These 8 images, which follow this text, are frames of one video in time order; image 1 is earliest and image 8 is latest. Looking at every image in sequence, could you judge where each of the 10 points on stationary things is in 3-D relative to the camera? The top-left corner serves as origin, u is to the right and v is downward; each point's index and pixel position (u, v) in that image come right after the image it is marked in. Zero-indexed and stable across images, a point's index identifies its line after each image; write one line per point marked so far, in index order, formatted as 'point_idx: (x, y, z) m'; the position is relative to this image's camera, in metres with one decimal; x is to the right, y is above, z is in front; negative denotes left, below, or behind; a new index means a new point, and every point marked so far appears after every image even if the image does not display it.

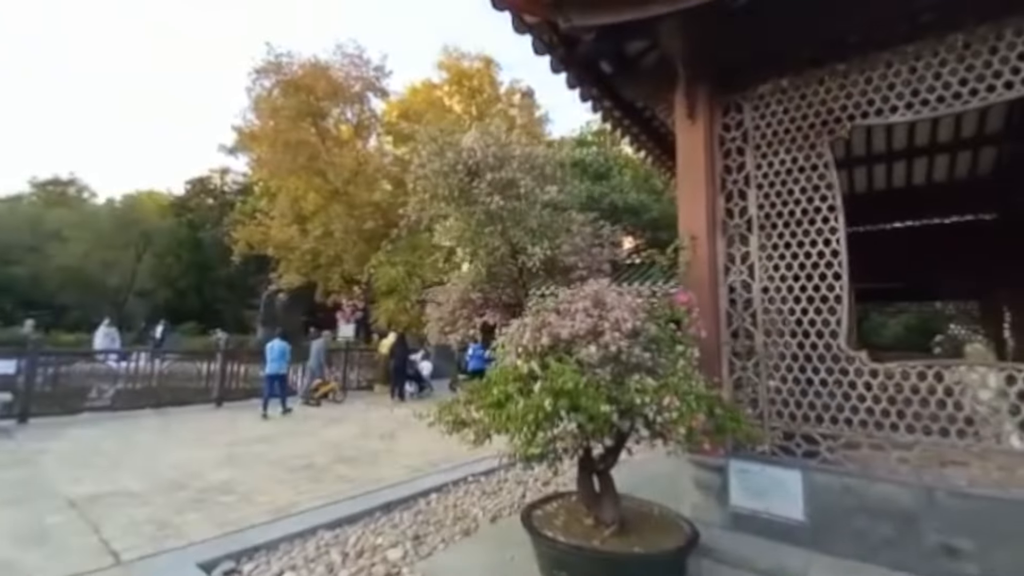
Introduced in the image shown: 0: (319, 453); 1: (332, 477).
0: (-2.8, -2.4, +6.7) m
1: (-2.2, -2.3, +5.7) m
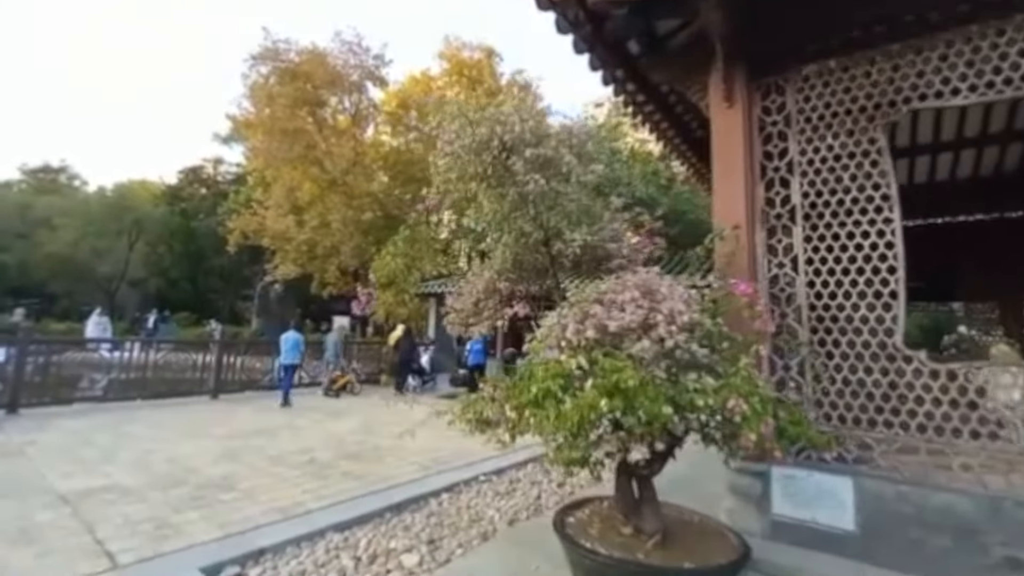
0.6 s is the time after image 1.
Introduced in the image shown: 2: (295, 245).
0: (-2.6, -2.2, +6.4) m
1: (-2.0, -2.2, +5.4) m
2: (-8.7, +1.7, +18.8) m
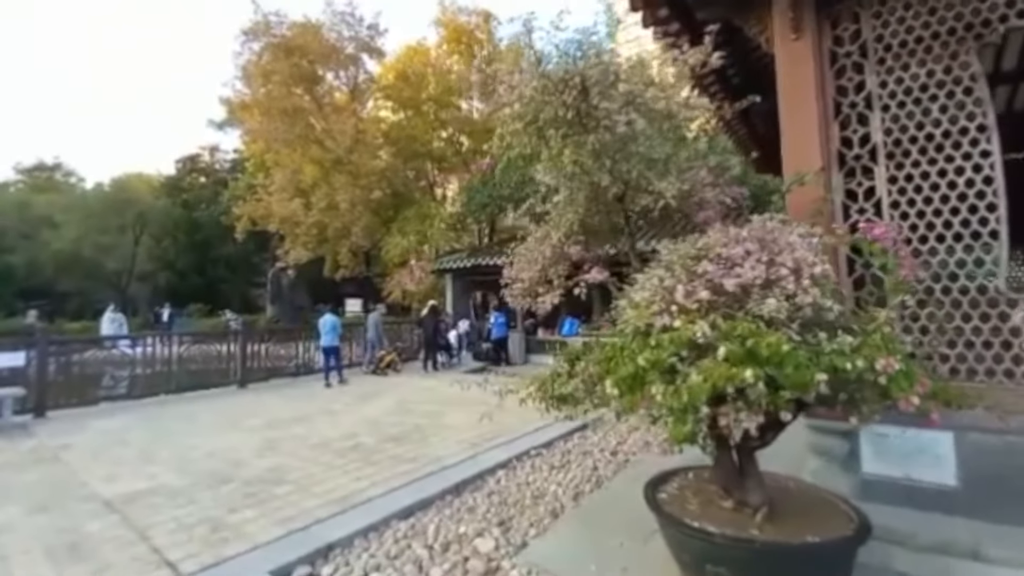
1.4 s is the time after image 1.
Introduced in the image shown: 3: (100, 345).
0: (-2.0, -1.9, +6.3) m
1: (-1.4, -1.9, +5.3) m
2: (-8.2, +2.3, +18.5) m
3: (-7.6, -1.0, +8.6) m
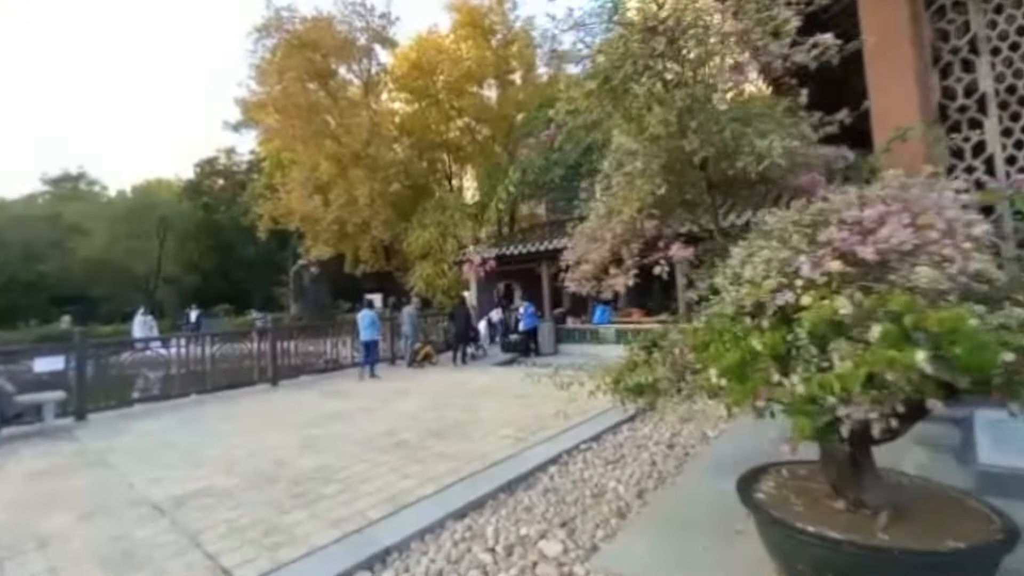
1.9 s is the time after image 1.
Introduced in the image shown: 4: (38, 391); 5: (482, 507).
0: (-1.4, -1.8, +6.1) m
1: (-0.9, -1.8, +5.1) m
2: (-7.4, +2.5, +18.4) m
3: (-7.0, -1.1, +8.6) m
4: (-7.9, -1.7, +7.8) m
5: (-0.3, -1.9, +3.9) m
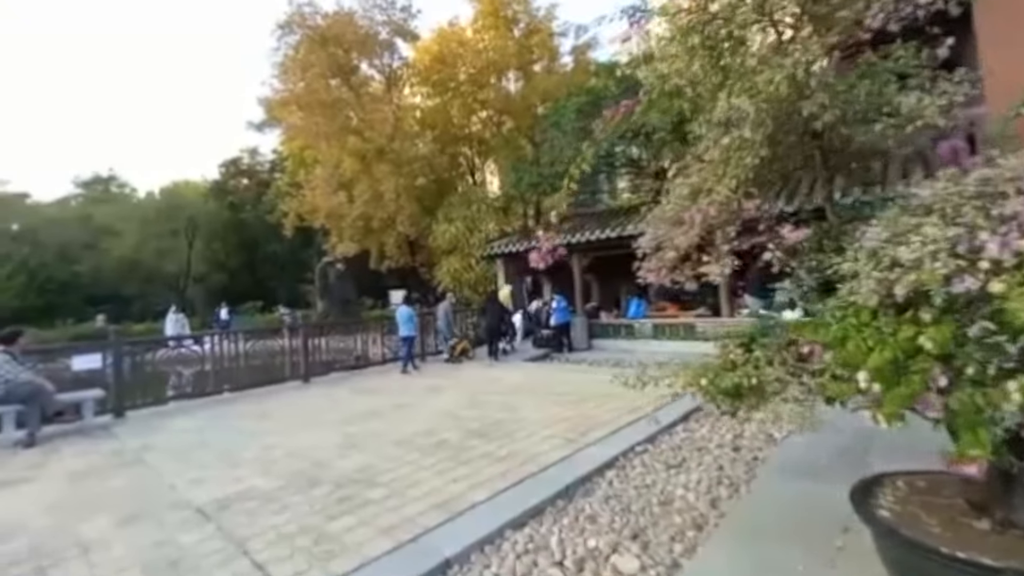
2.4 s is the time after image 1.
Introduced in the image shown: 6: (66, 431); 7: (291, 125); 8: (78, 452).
0: (-0.9, -1.8, +5.9) m
1: (-0.4, -1.8, +4.8) m
2: (-6.4, +2.6, +18.4) m
3: (-6.3, -1.0, +8.6) m
4: (-7.3, -1.7, +7.8) m
5: (+0.2, -1.8, +3.7) m
6: (-6.7, -2.2, +7.0) m
7: (-8.8, +6.6, +18.7) m
8: (-5.5, -2.1, +6.0) m
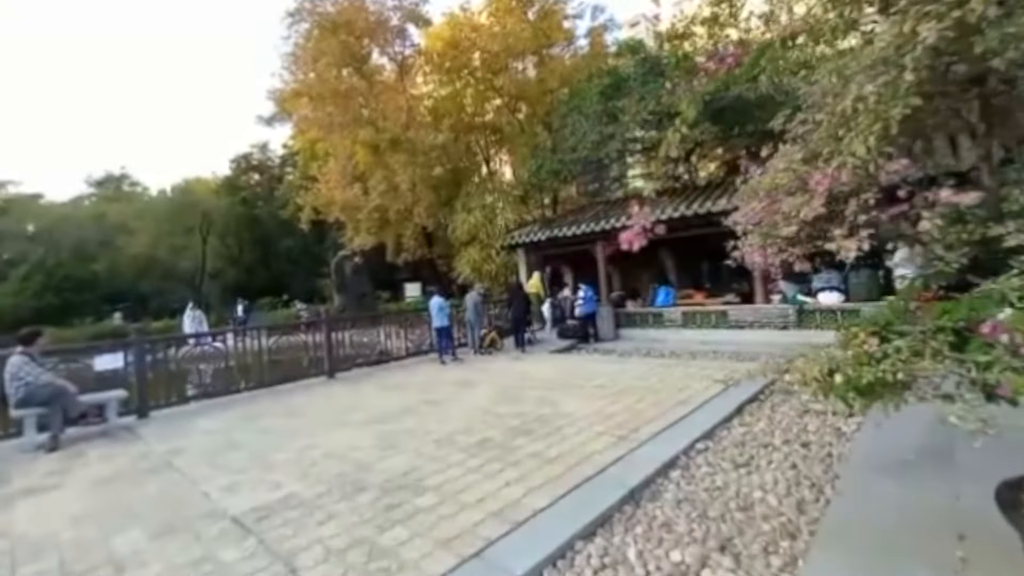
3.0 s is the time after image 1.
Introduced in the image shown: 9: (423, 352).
0: (-0.3, -1.6, +5.6) m
1: (+0.1, -1.6, +4.5) m
2: (-5.7, +2.9, +18.1) m
3: (-5.8, -1.0, +8.4) m
4: (-6.7, -1.7, +7.6) m
5: (+0.7, -1.7, +3.4) m
6: (-6.2, -2.1, +6.9) m
7: (-8.2, +6.8, +18.4) m
8: (-5.0, -2.1, +5.8) m
9: (-2.3, -1.6, +12.1) m
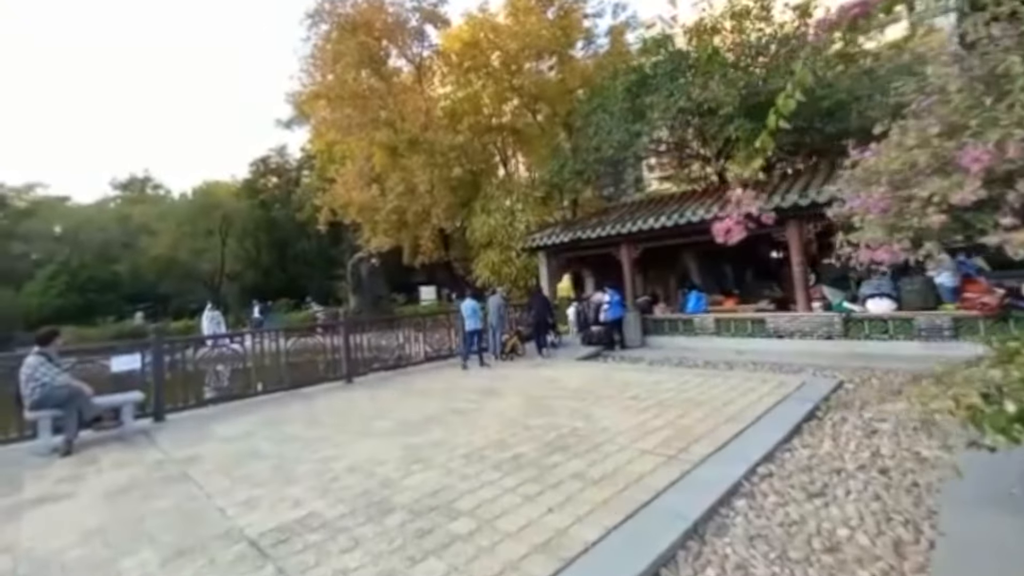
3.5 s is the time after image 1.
0: (0.0, -1.7, +5.2) m
1: (+0.5, -1.7, +4.1) m
2: (-4.9, +2.8, +17.9) m
3: (-5.3, -1.0, +8.1) m
4: (-6.3, -1.6, +7.4) m
5: (+1.0, -1.7, +2.9) m
6: (-5.8, -2.1, +6.6) m
7: (-7.4, +6.7, +18.3) m
8: (-4.6, -2.1, +5.5) m
9: (-1.7, -1.7, +11.7) m
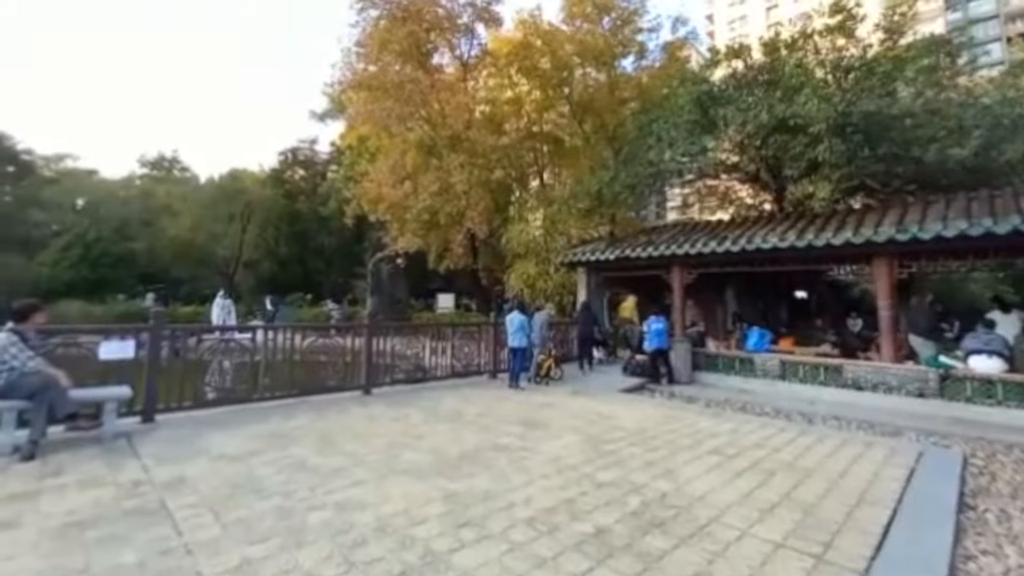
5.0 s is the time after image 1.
0: (+0.7, -1.8, +4.0) m
1: (+1.1, -1.8, +2.9) m
2: (-3.6, +2.6, +16.9) m
3: (-4.5, -0.7, +7.1) m
4: (-5.6, -1.3, +6.4) m
5: (+1.6, -1.9, +1.7) m
6: (-5.1, -1.8, +5.6) m
7: (-5.7, +6.8, +17.5) m
8: (-4.0, -1.8, +4.4) m
9: (-1.0, -1.9, +10.6) m
